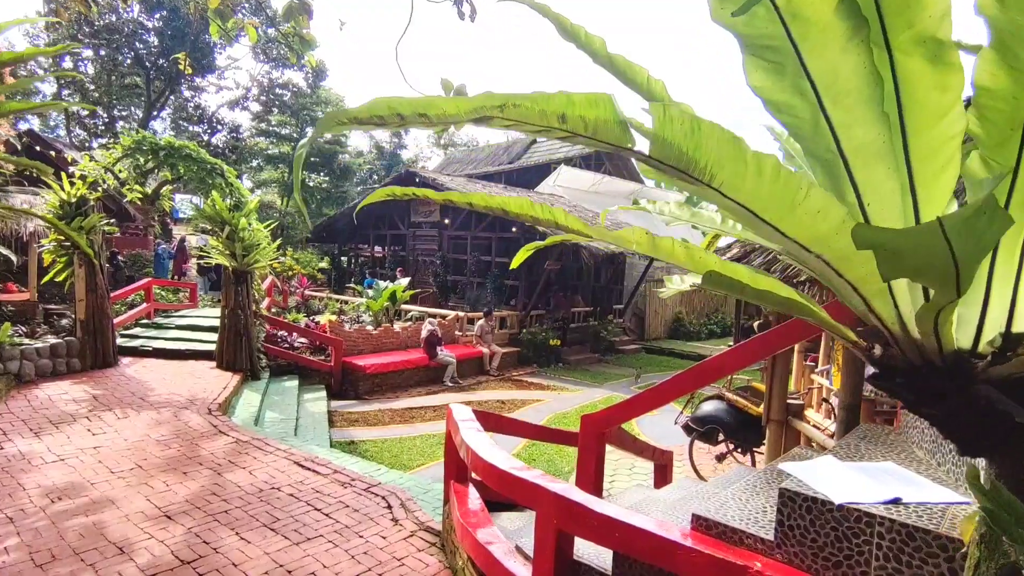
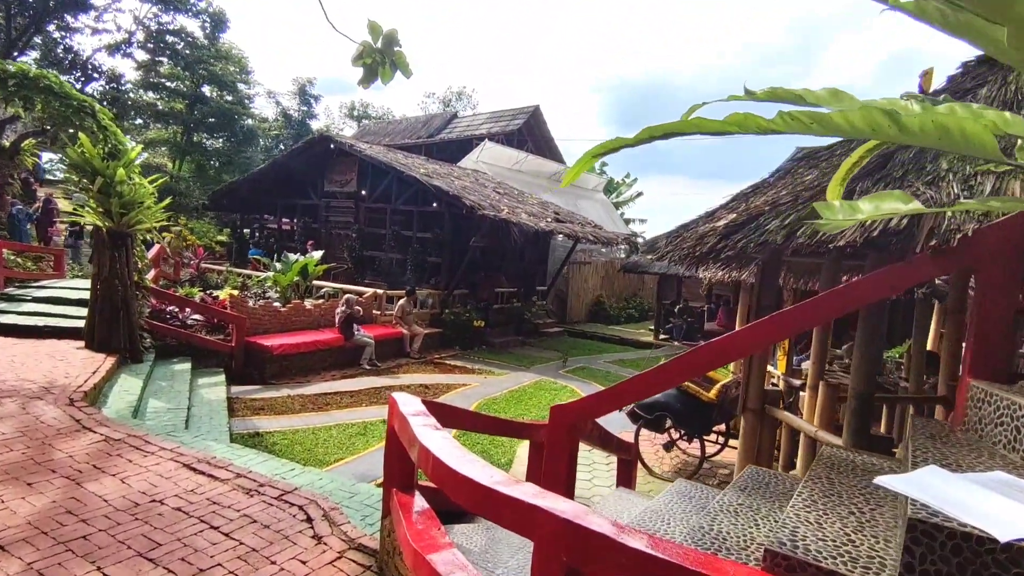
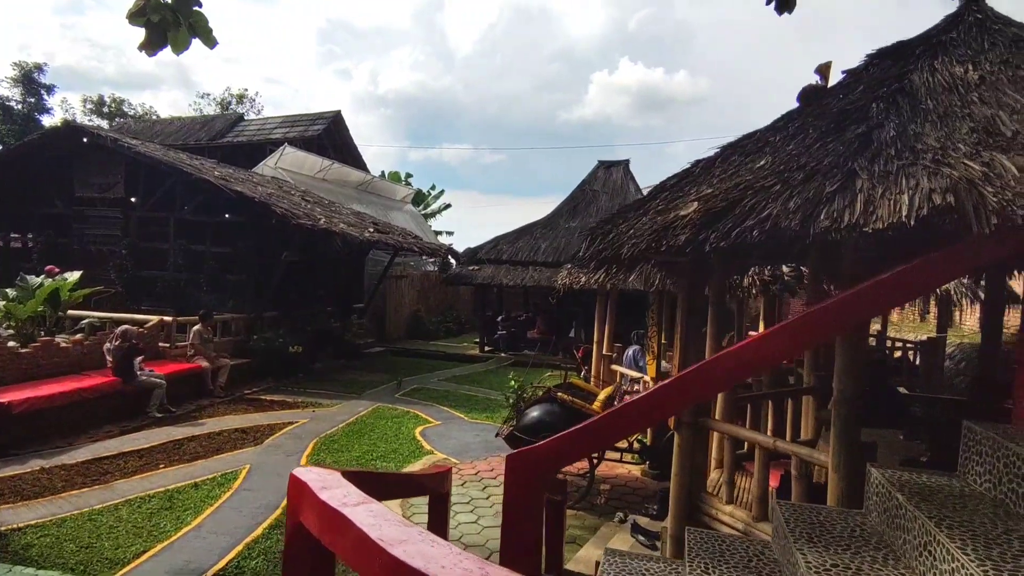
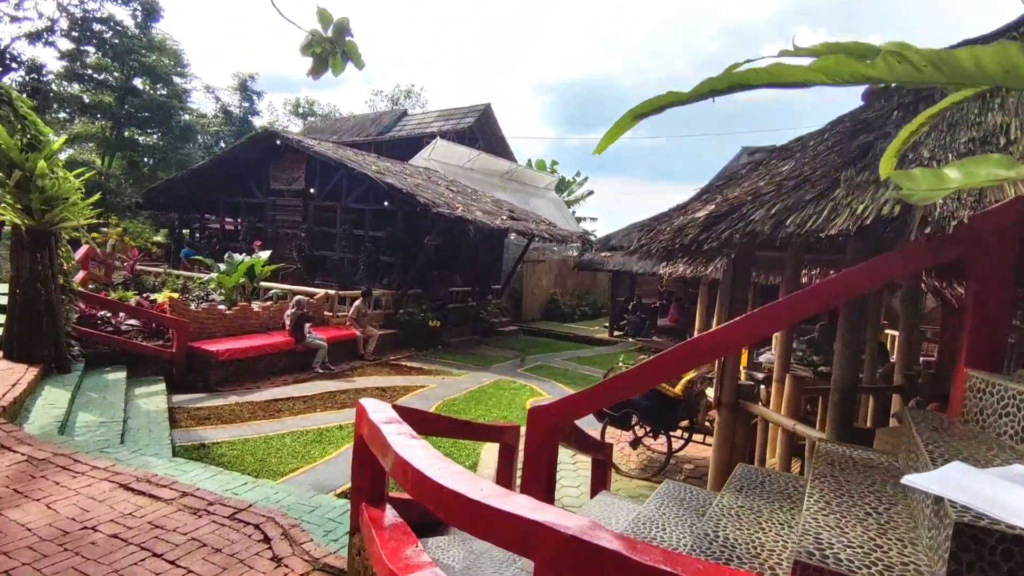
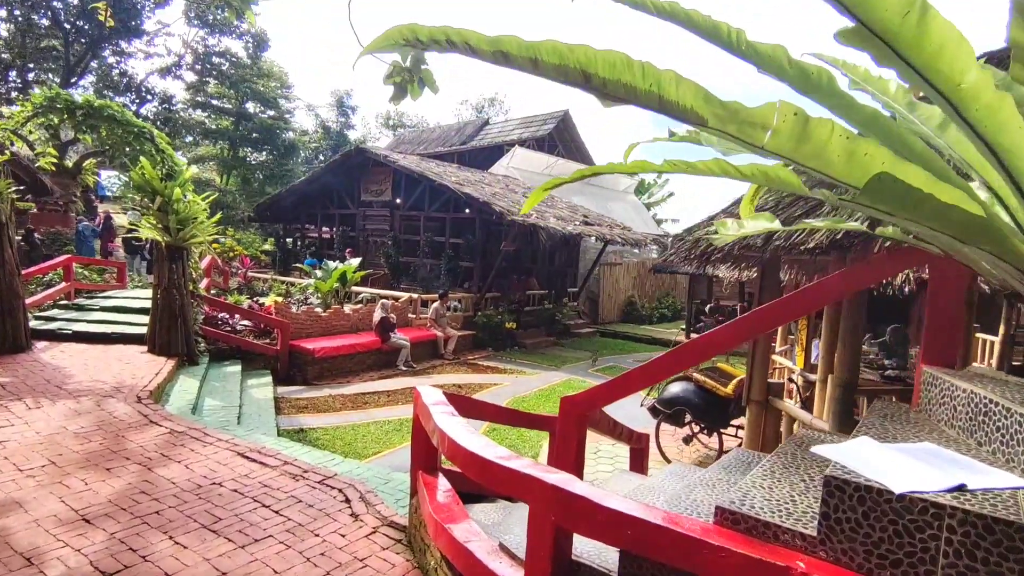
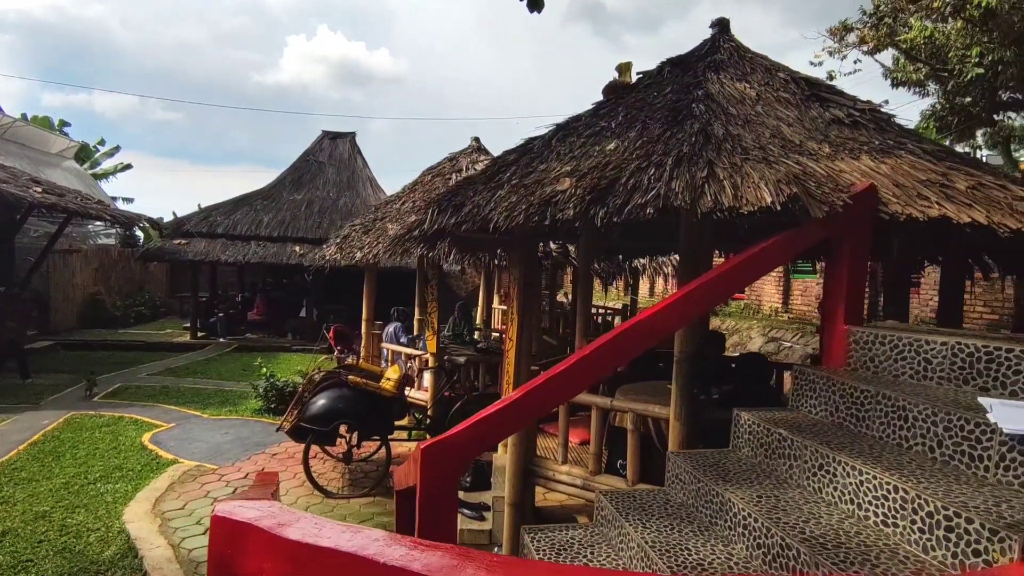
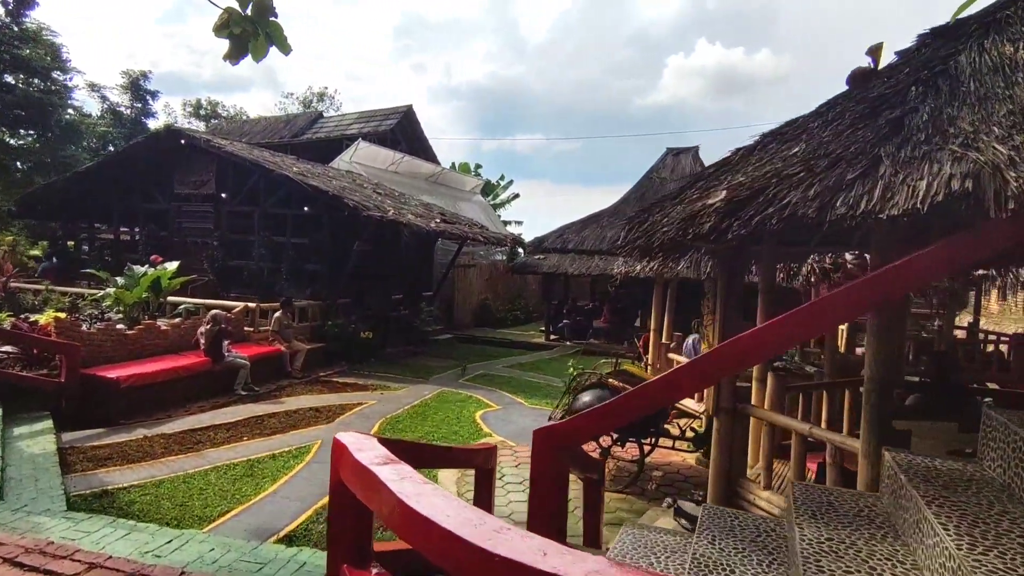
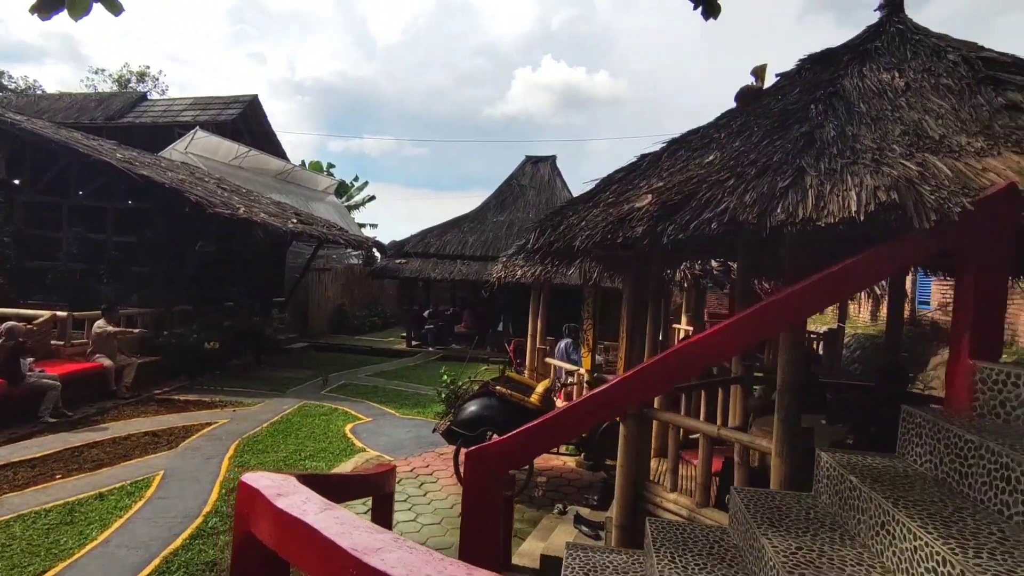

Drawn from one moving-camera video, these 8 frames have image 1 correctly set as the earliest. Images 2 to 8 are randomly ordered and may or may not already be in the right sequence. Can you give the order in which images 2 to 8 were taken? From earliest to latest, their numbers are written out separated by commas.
5, 2, 4, 7, 3, 8, 6
